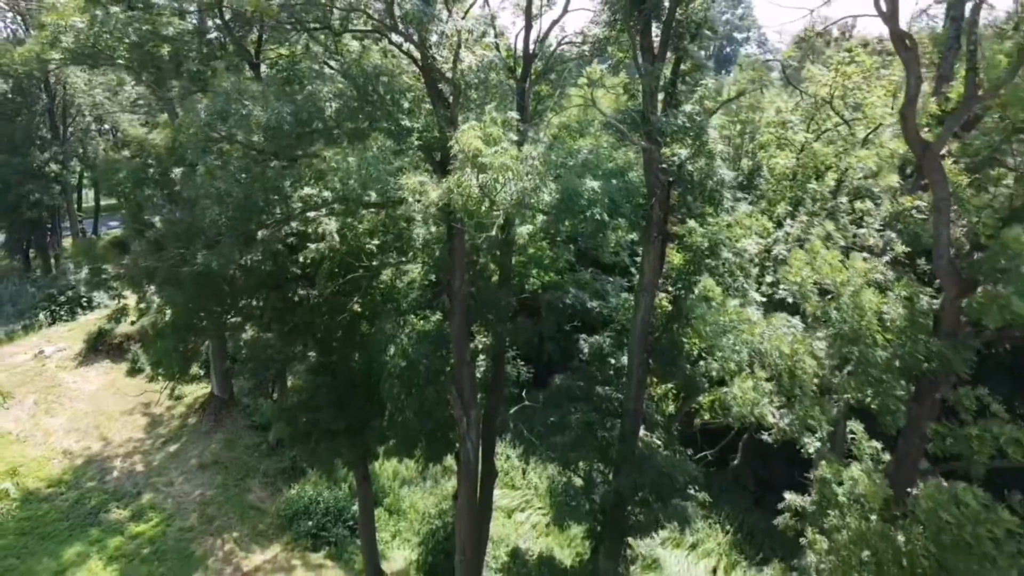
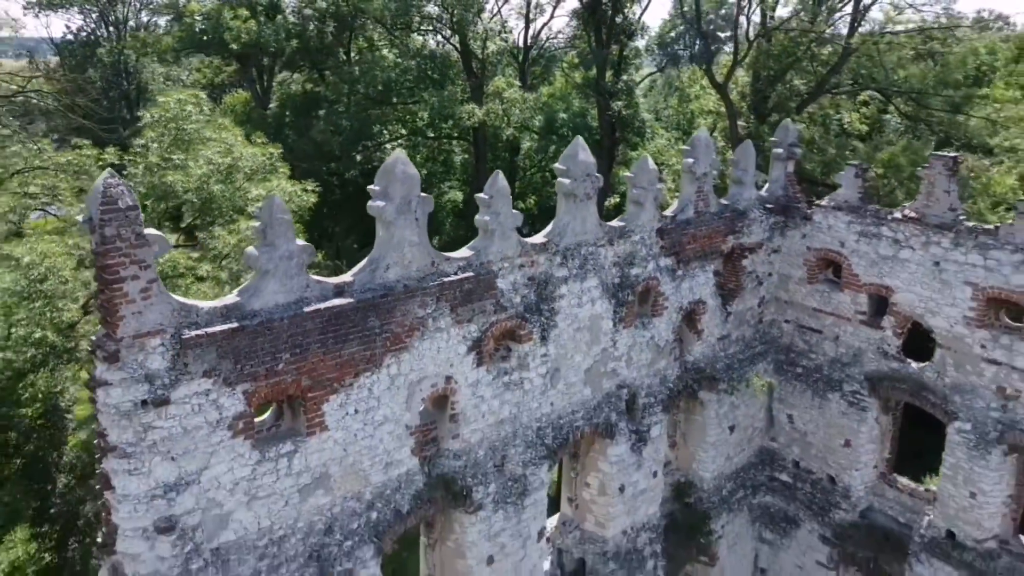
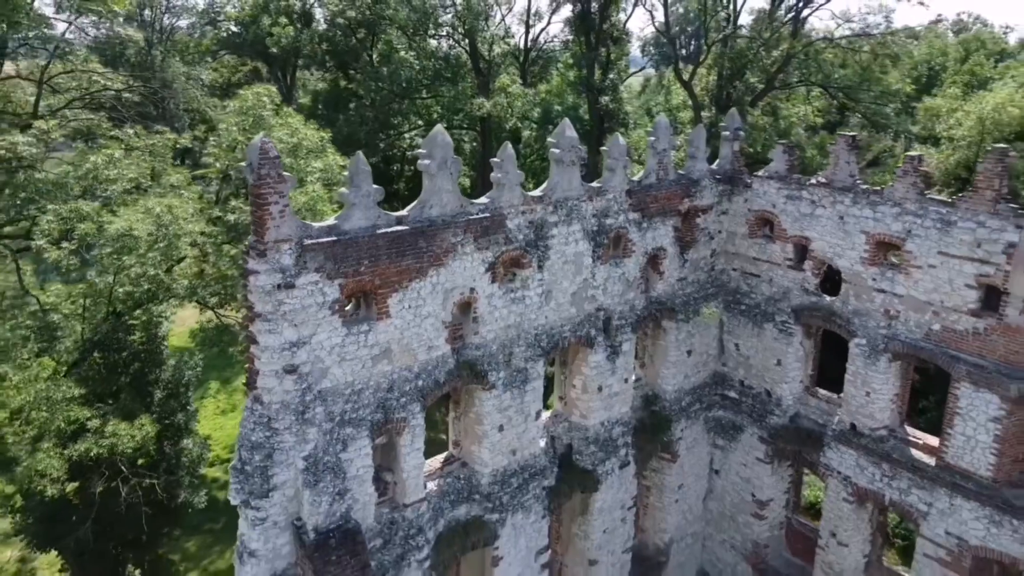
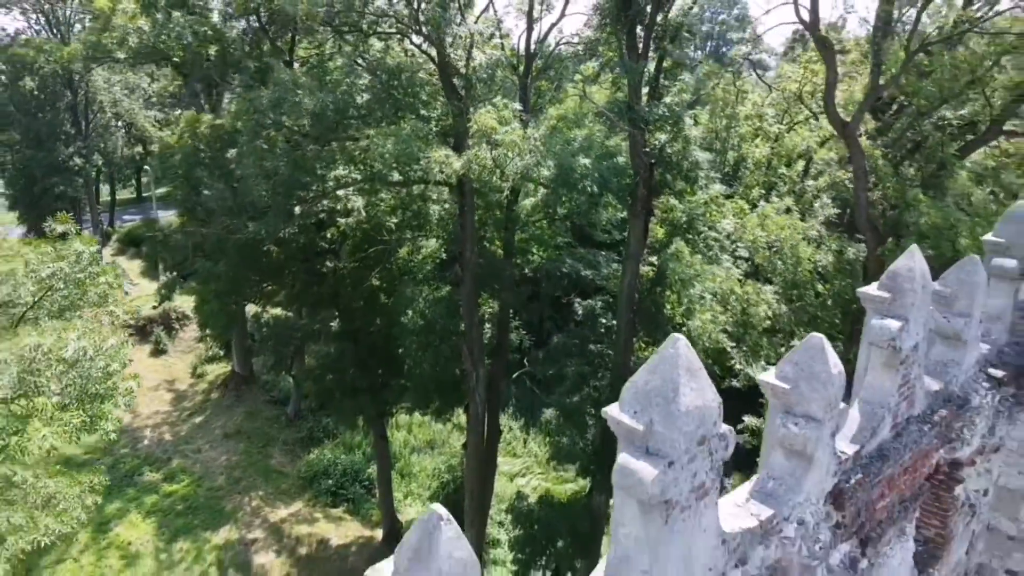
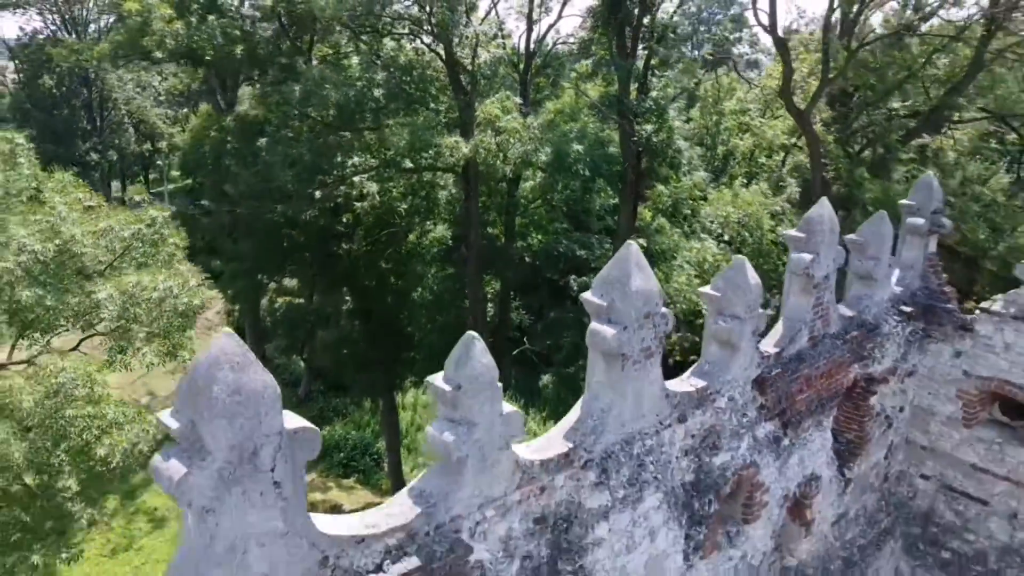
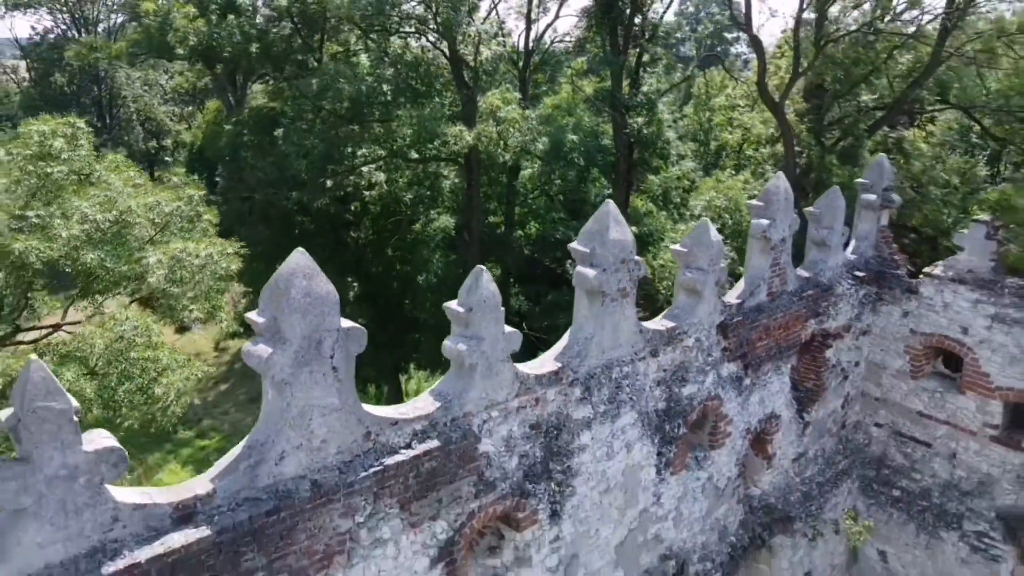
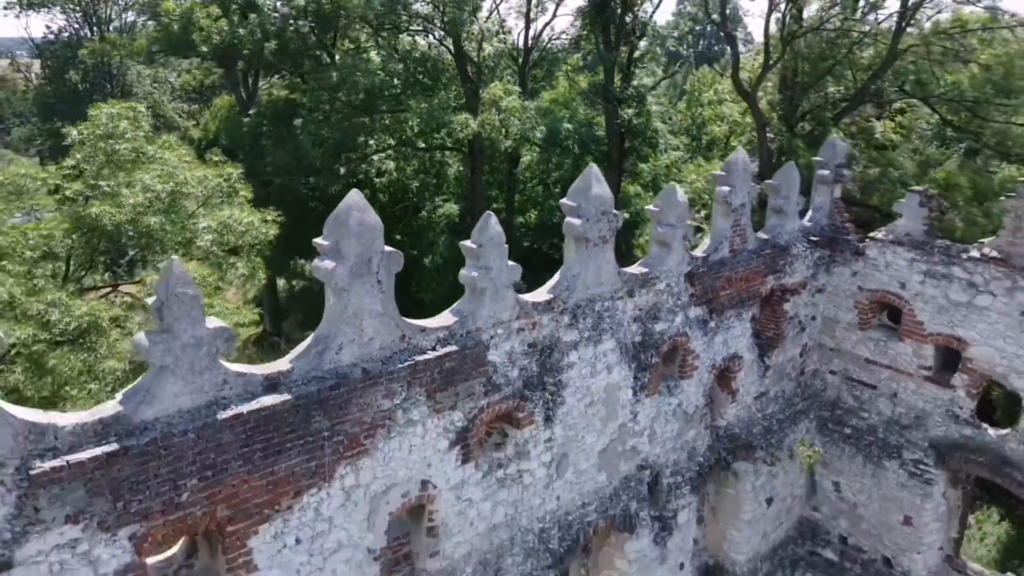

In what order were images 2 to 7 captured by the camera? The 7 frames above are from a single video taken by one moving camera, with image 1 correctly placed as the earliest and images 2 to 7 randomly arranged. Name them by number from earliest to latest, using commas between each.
4, 5, 6, 7, 2, 3
